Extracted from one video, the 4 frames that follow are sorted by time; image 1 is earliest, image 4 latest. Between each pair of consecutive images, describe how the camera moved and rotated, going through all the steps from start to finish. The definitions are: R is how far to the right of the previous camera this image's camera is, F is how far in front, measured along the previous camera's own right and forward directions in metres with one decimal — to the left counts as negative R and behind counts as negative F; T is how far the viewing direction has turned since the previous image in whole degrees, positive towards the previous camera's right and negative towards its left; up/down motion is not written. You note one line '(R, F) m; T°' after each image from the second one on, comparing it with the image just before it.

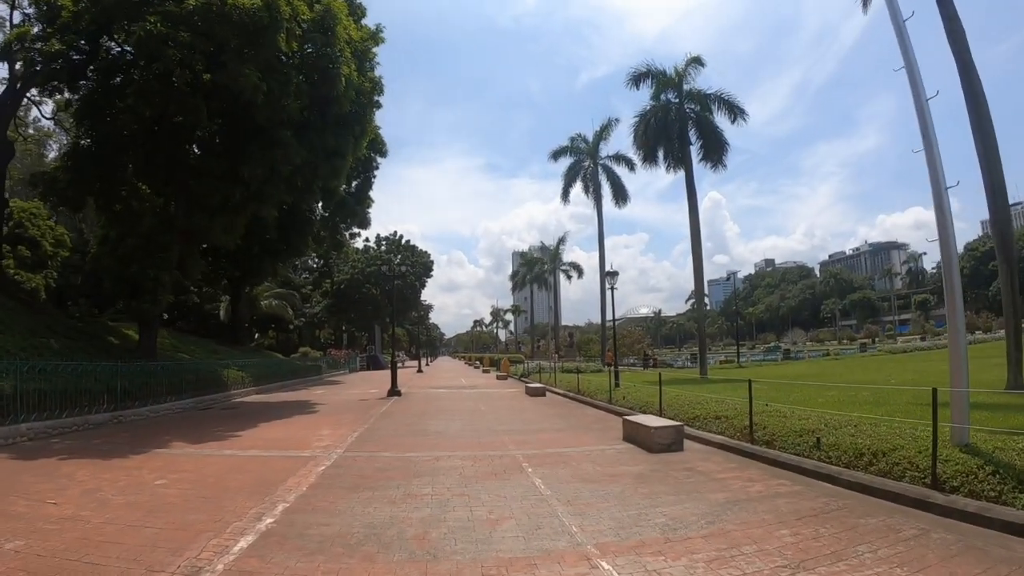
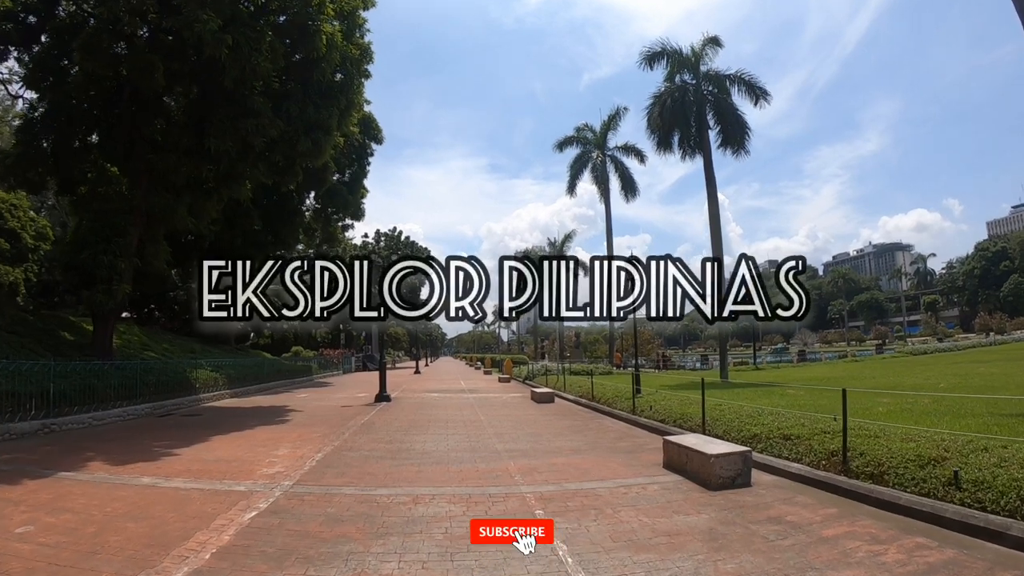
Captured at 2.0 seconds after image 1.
(-0.1, +2.2) m; 0°
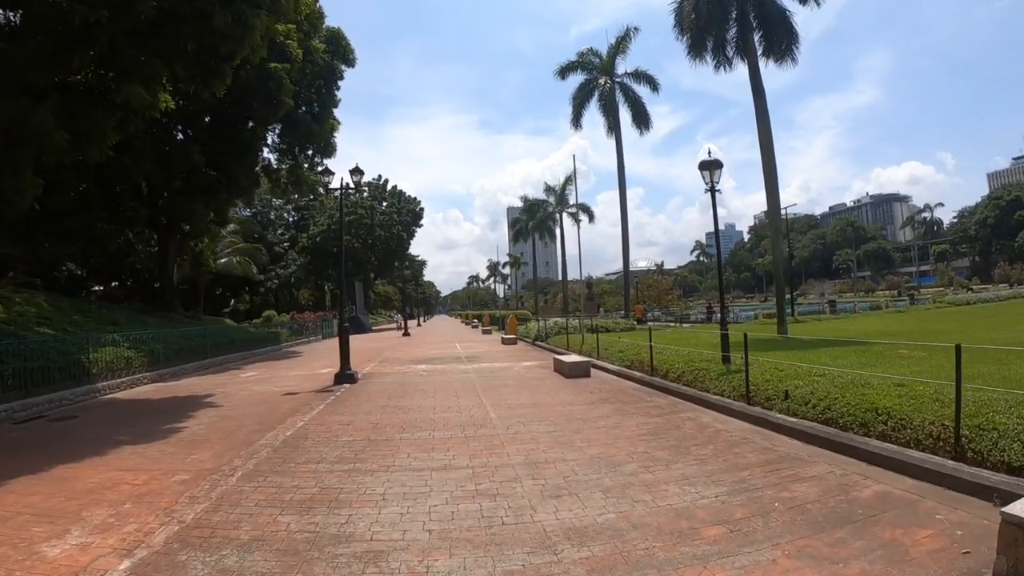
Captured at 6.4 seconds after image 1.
(-0.4, +4.8) m; 0°
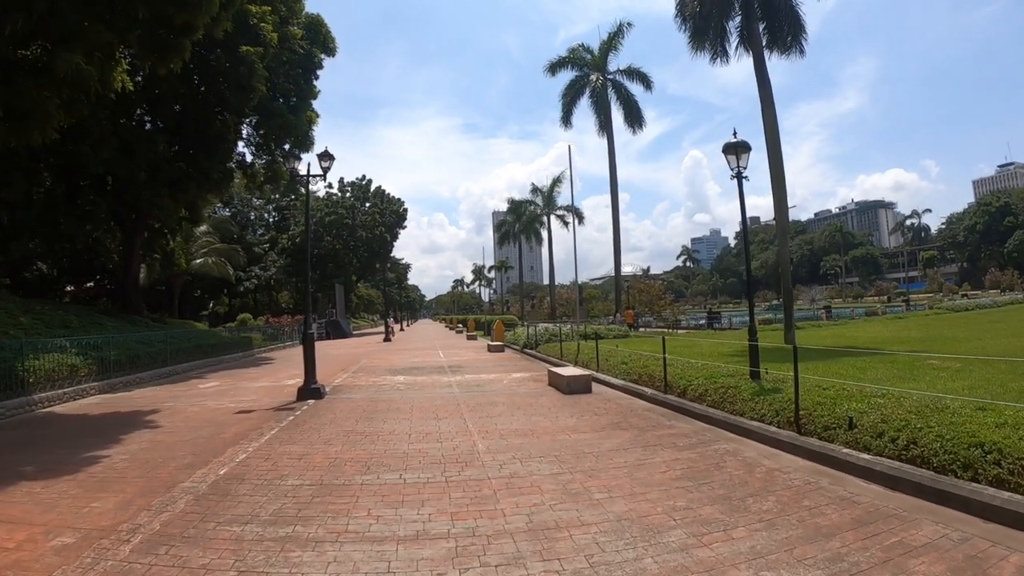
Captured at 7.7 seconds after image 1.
(-0.1, +1.3) m; +1°
